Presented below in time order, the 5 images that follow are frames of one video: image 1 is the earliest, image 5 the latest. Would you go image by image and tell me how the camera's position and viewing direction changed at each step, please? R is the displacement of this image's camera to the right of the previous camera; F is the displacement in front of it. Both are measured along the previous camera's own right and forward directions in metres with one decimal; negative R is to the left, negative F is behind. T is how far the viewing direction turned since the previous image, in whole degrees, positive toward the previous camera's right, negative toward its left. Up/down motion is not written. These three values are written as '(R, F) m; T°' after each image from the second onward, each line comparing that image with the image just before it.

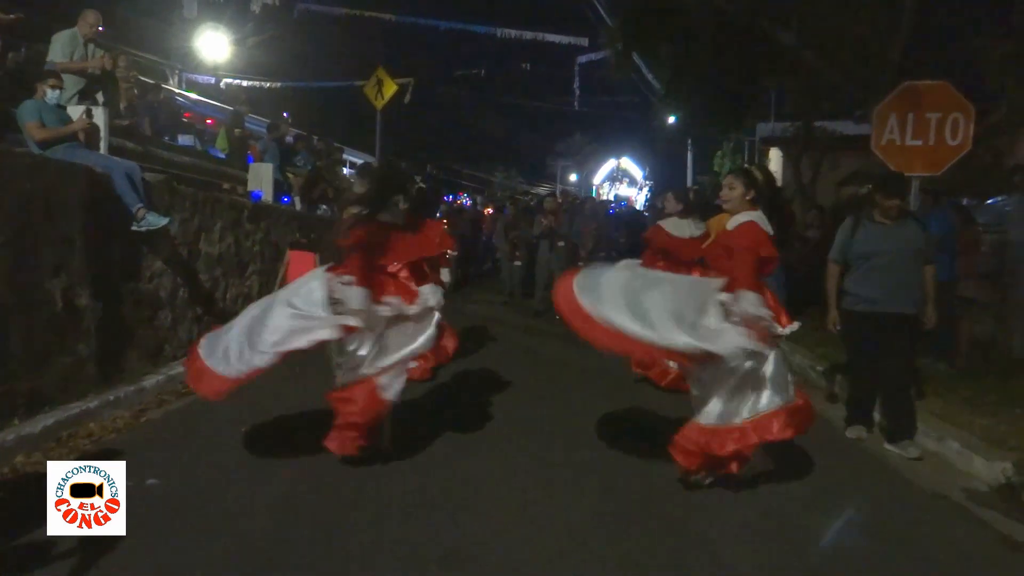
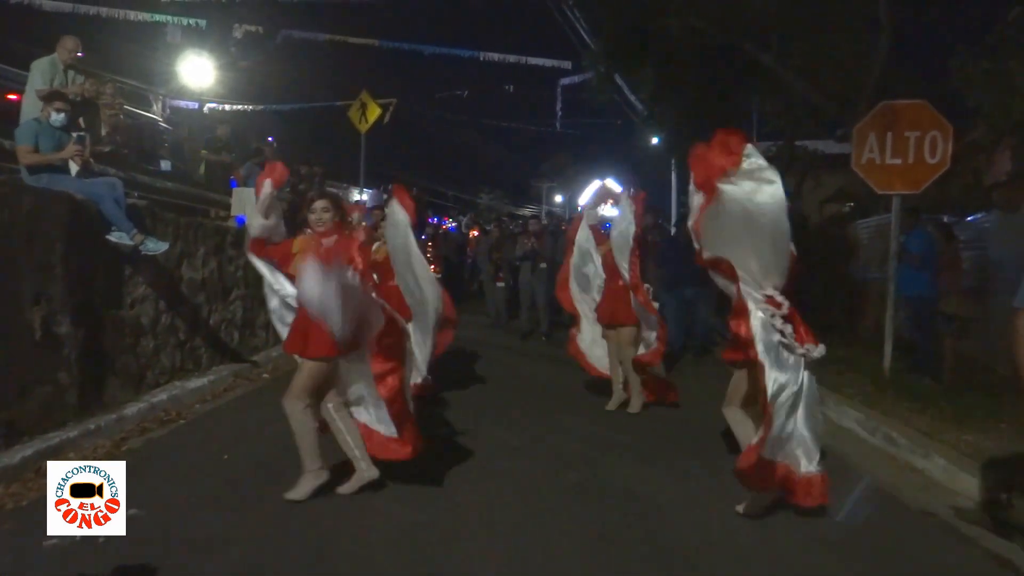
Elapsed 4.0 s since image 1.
(0.0, 0.0) m; +1°
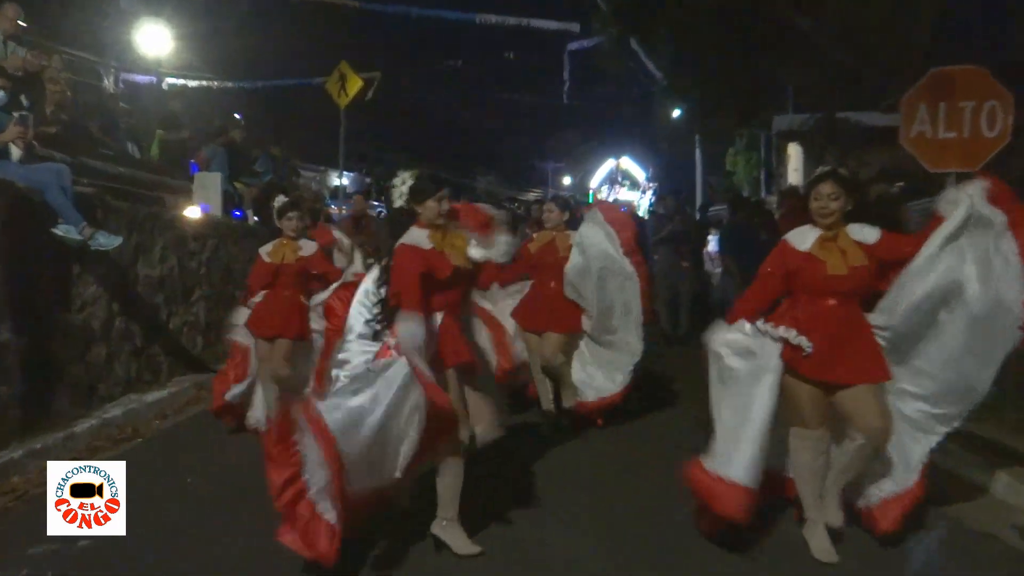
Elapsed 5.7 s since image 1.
(+0.2, +1.1) m; -1°
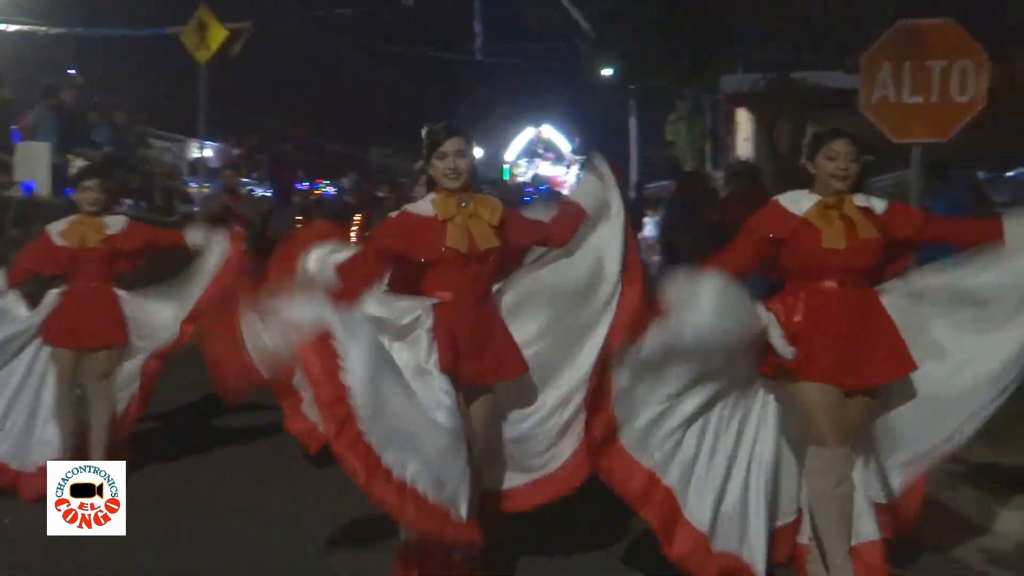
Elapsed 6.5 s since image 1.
(+0.2, +1.3) m; +4°
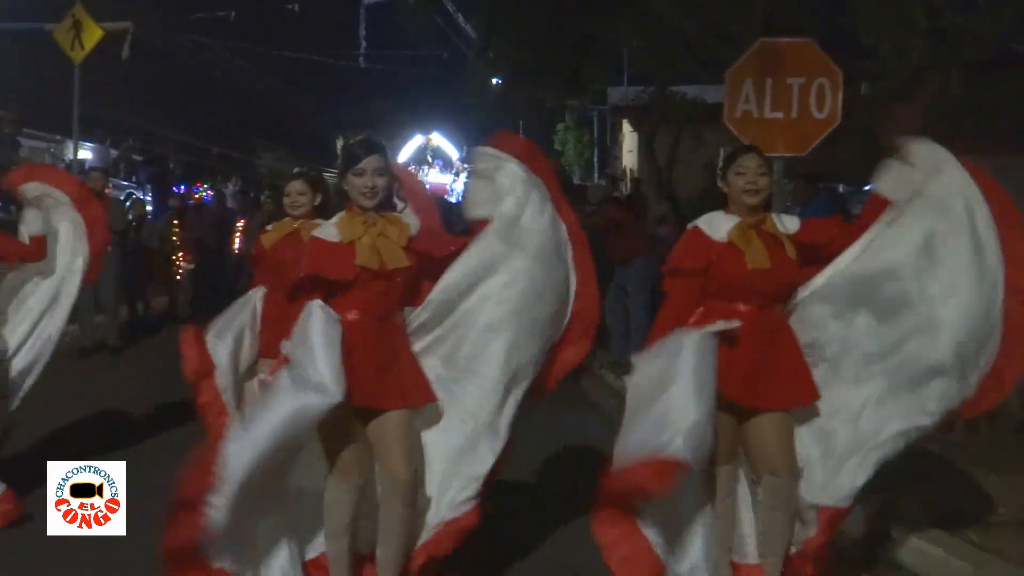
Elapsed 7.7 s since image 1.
(-0.3, 0.0) m; +8°
